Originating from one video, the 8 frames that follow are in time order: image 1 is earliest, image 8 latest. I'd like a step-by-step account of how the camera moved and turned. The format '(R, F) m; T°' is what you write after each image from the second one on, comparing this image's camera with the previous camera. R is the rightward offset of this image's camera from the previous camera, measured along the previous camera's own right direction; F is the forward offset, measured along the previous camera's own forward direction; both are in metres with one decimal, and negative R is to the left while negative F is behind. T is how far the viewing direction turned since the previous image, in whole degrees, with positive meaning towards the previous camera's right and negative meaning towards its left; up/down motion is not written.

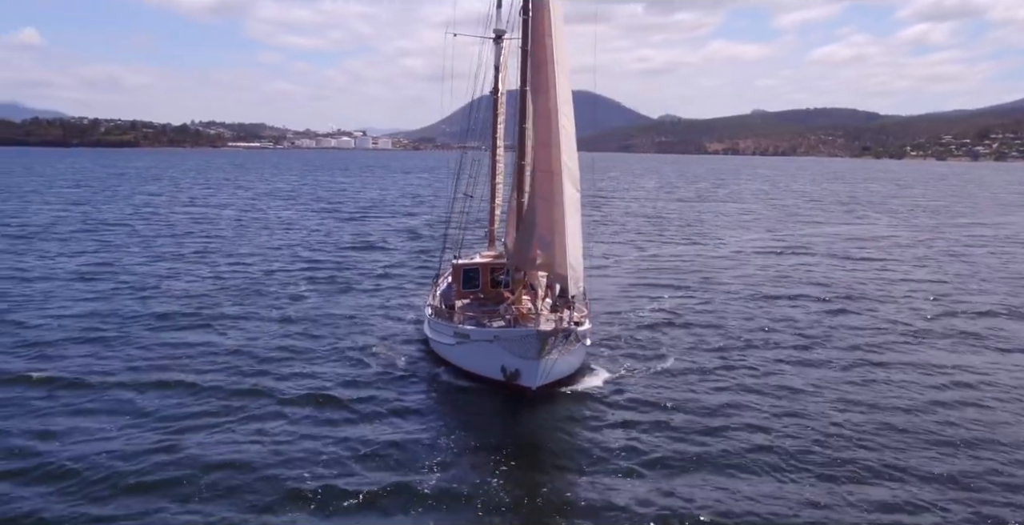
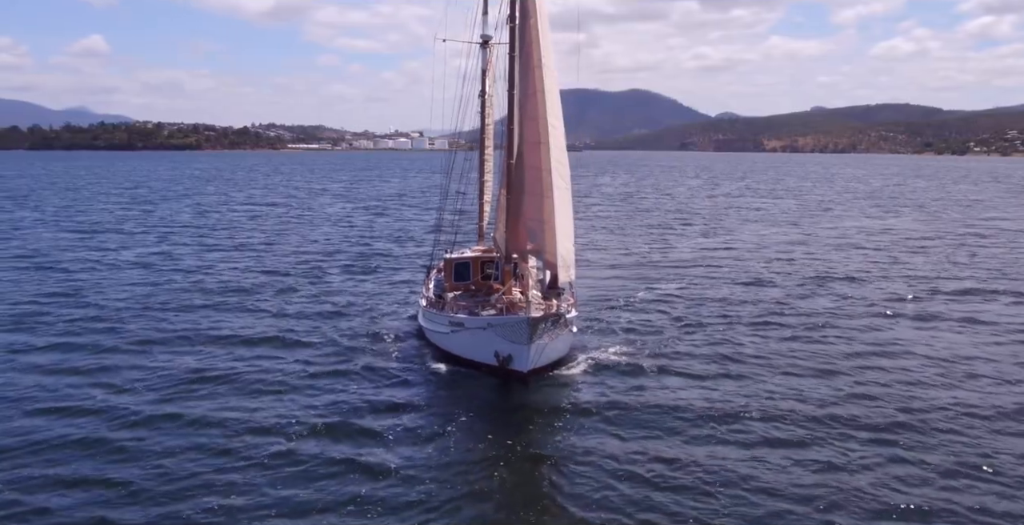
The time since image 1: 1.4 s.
(+2.3, -4.3) m; -3°
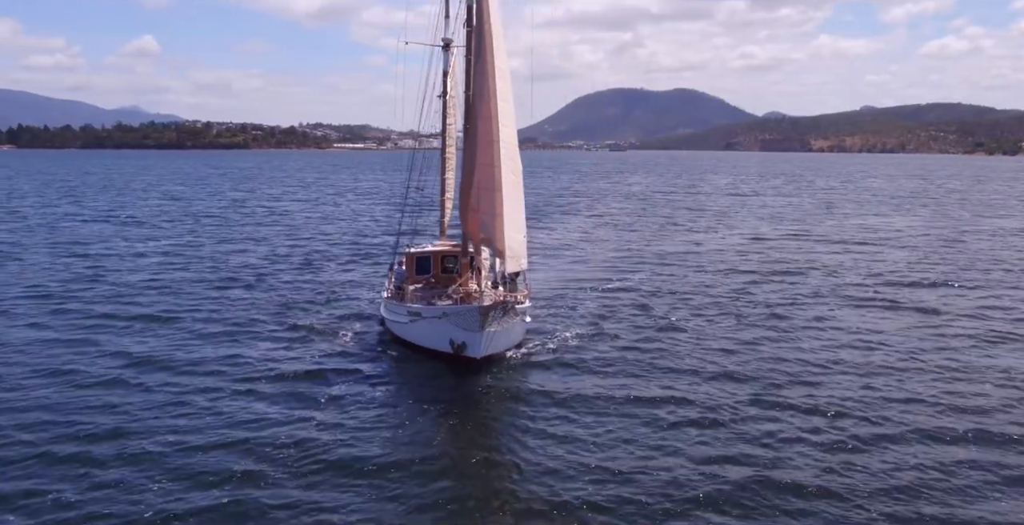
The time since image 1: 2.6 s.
(+3.0, -3.5) m; -3°
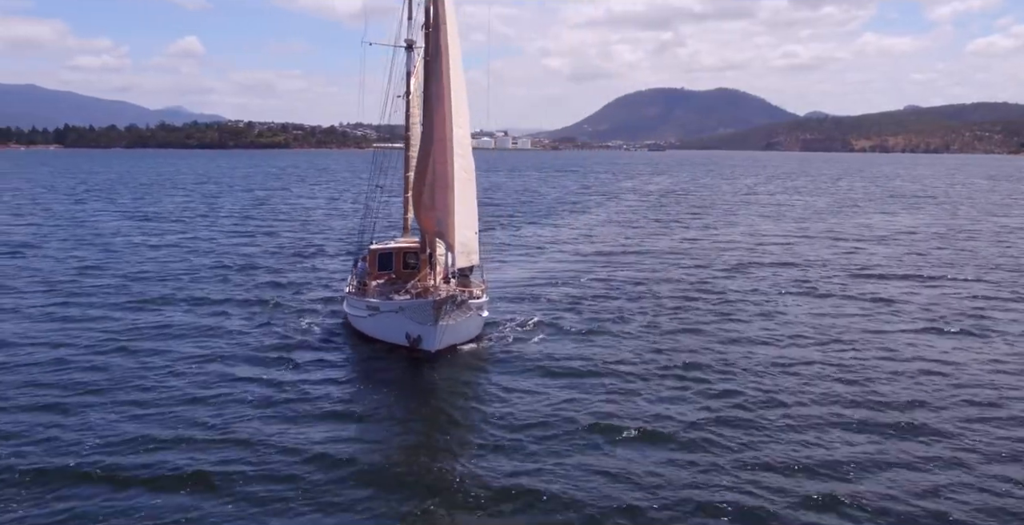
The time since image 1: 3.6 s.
(+2.7, -2.4) m; -2°
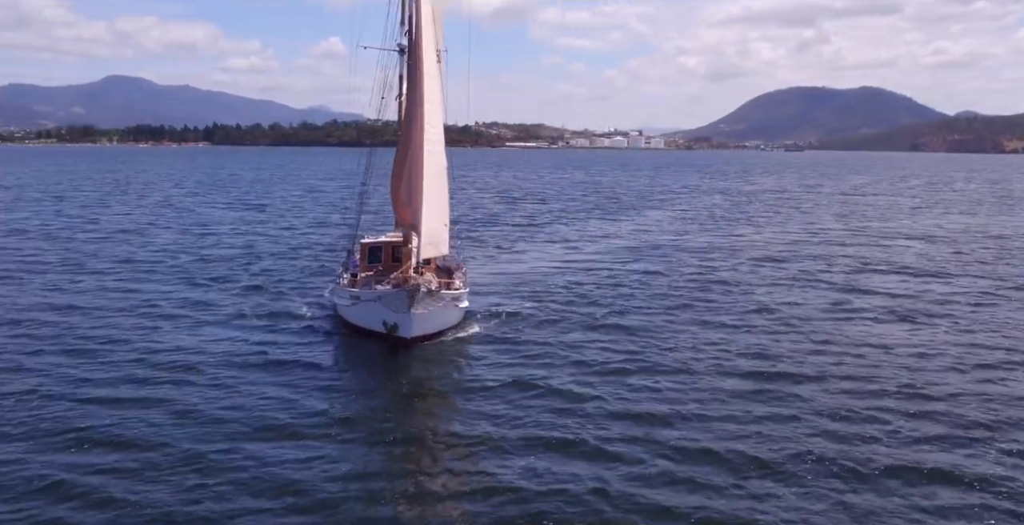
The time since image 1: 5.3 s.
(+4.9, -3.7) m; -8°
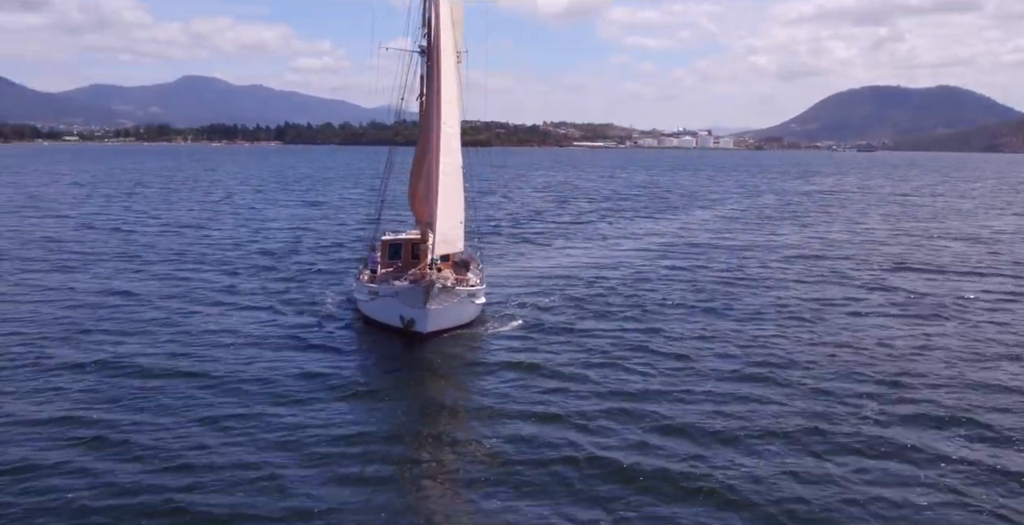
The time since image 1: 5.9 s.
(+1.5, -1.4) m; -4°
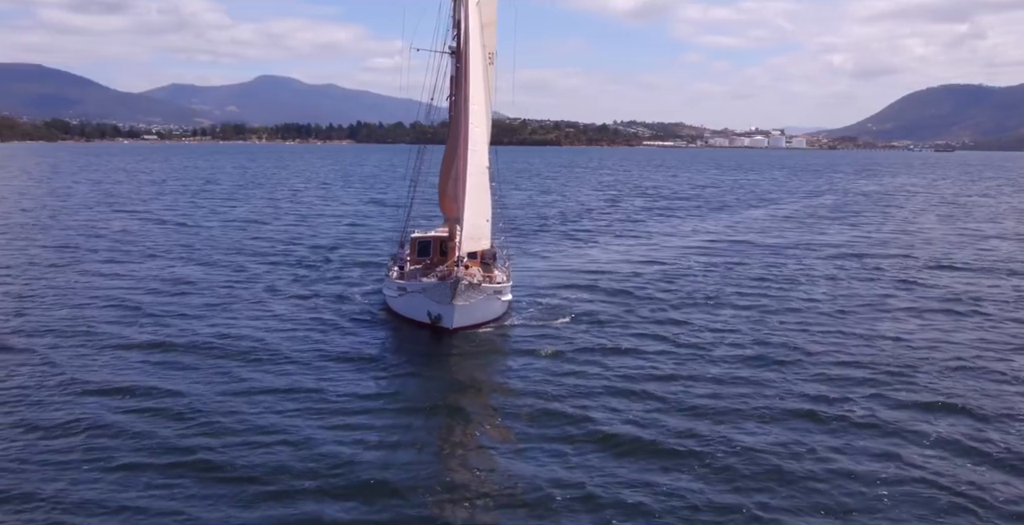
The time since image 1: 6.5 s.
(+1.2, -1.3) m; -4°
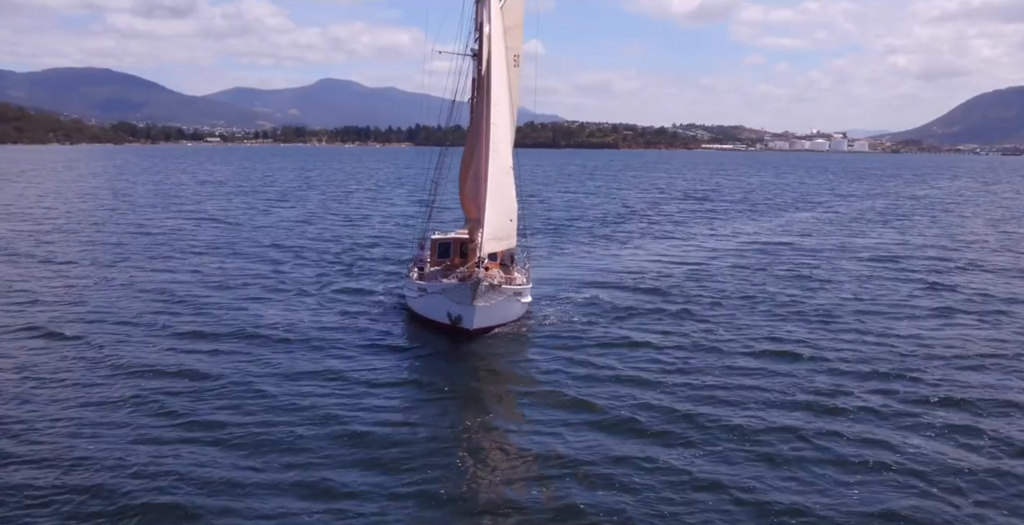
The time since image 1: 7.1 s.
(+1.0, -0.9) m; -3°
